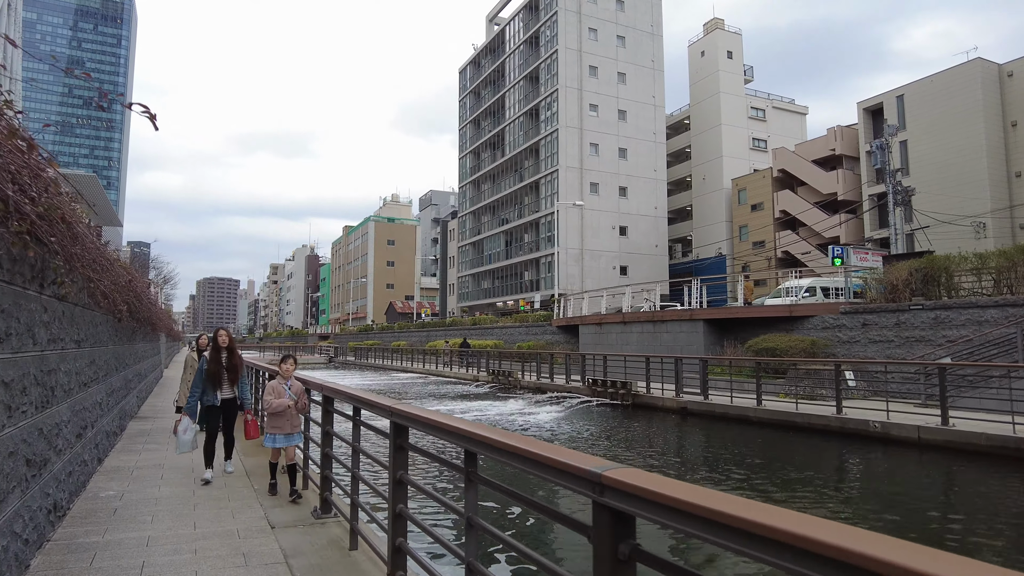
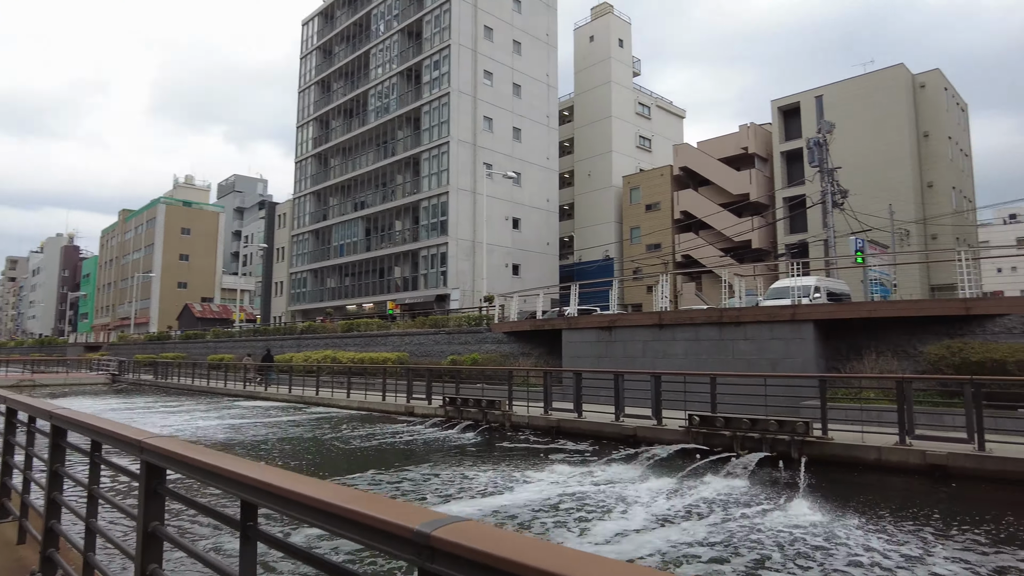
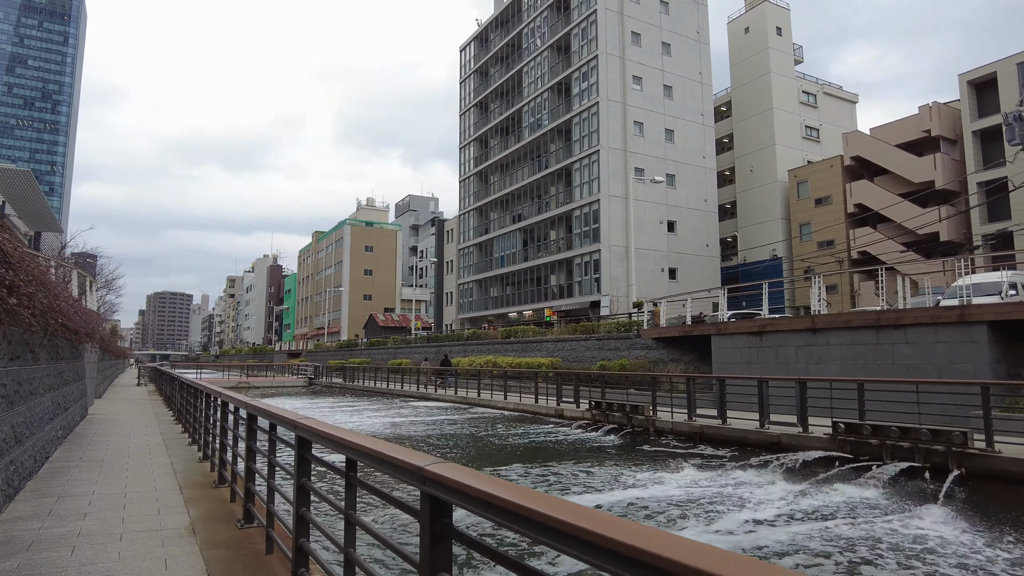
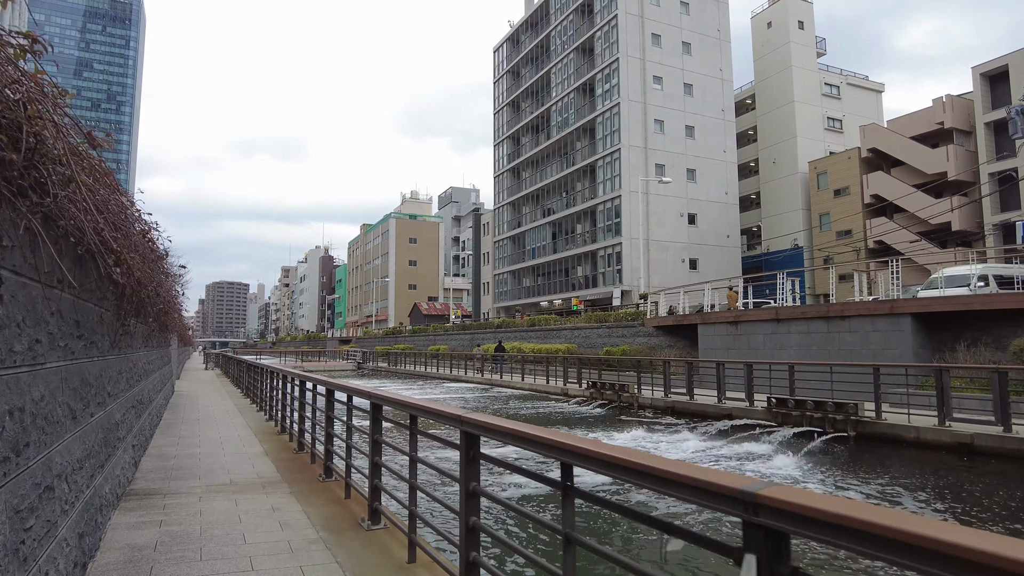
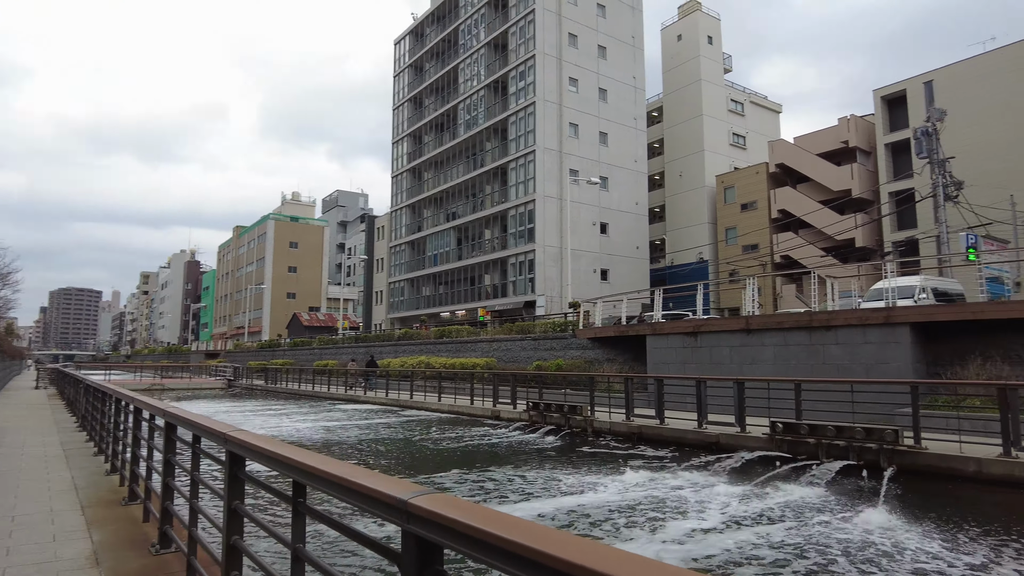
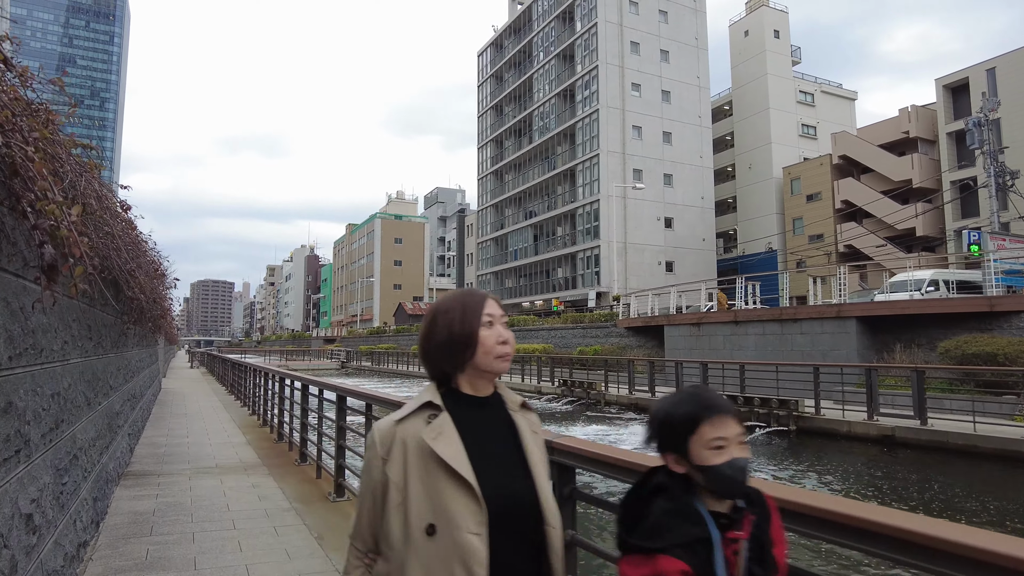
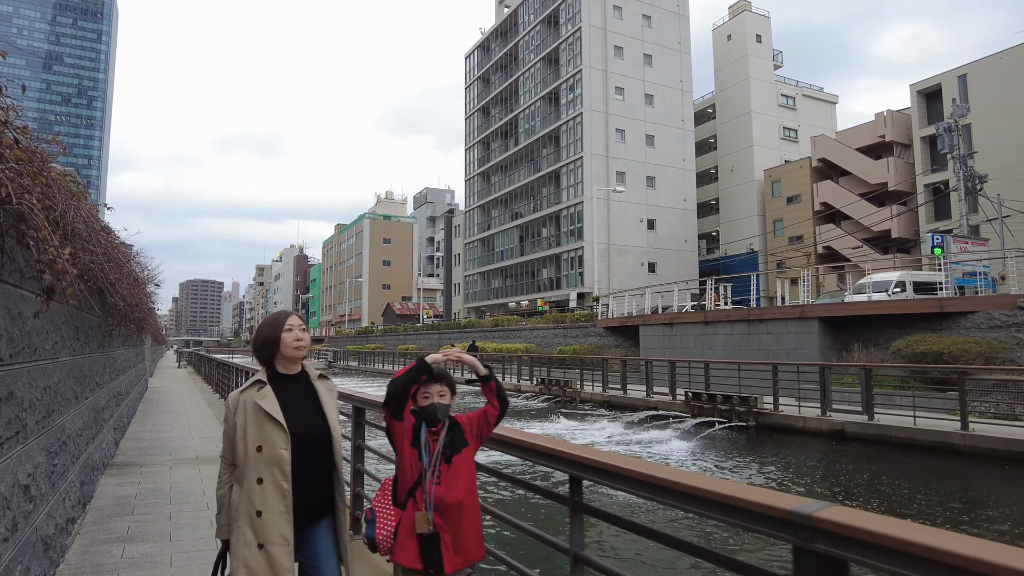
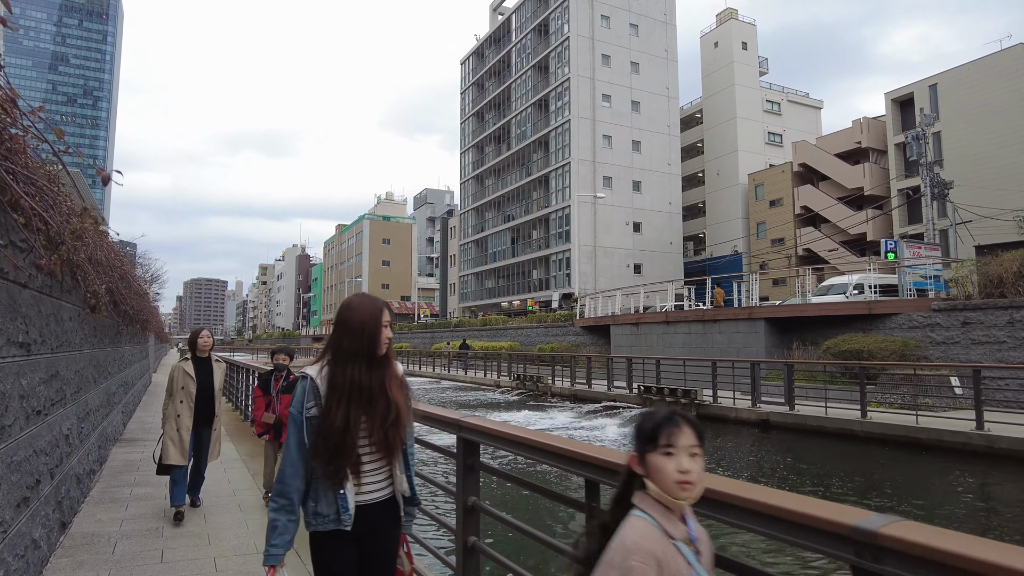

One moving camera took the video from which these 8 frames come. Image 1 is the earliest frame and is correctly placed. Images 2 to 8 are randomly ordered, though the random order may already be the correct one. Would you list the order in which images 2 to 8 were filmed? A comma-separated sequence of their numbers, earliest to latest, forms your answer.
8, 7, 6, 4, 3, 5, 2
